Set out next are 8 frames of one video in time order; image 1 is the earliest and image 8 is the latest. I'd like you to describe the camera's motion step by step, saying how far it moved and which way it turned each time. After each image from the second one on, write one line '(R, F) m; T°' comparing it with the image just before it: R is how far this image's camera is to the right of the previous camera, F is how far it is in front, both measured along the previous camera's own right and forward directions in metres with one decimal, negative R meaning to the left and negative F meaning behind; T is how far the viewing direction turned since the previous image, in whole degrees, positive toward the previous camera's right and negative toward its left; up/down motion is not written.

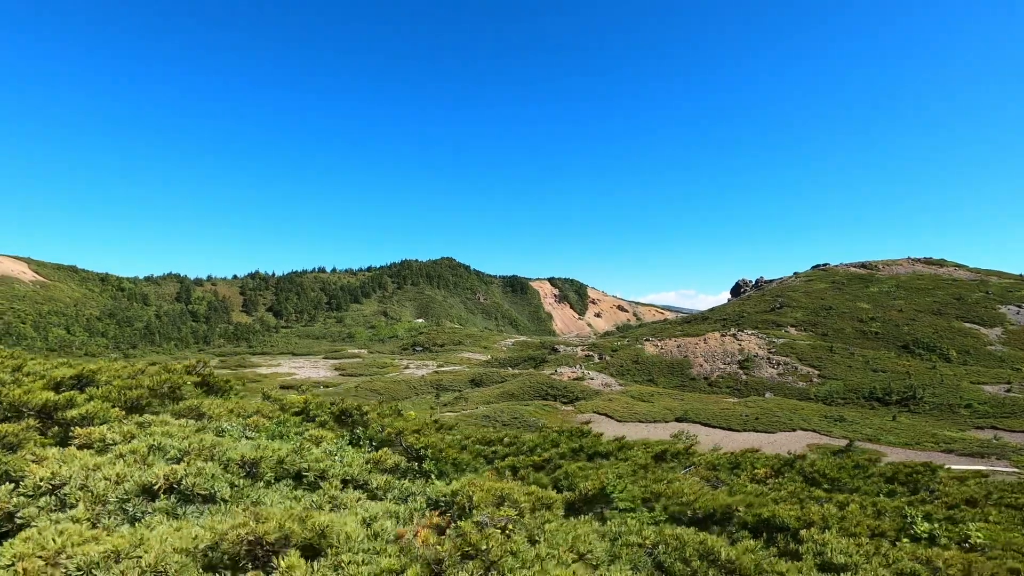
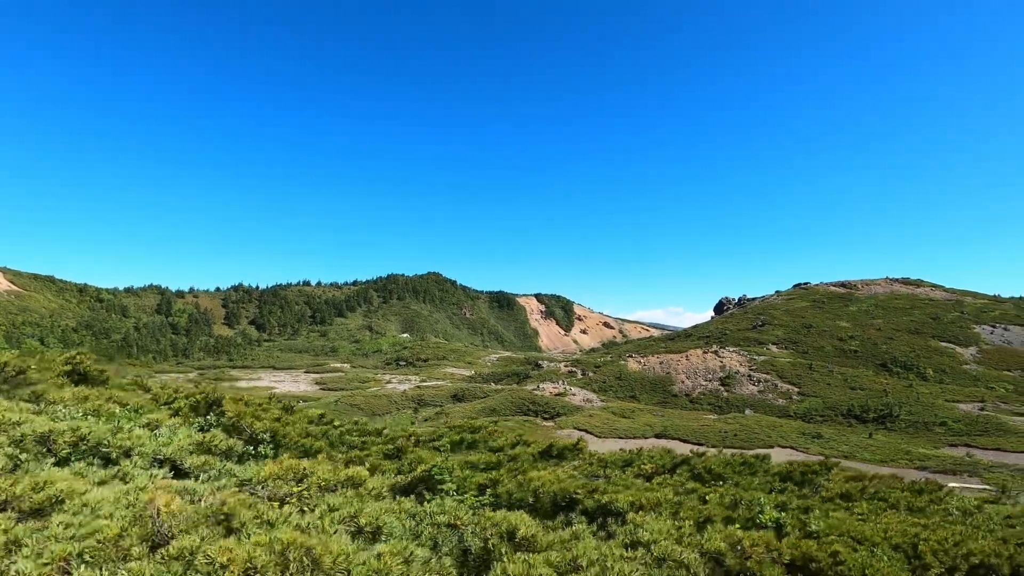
(+0.9, 0.0) m; +1°
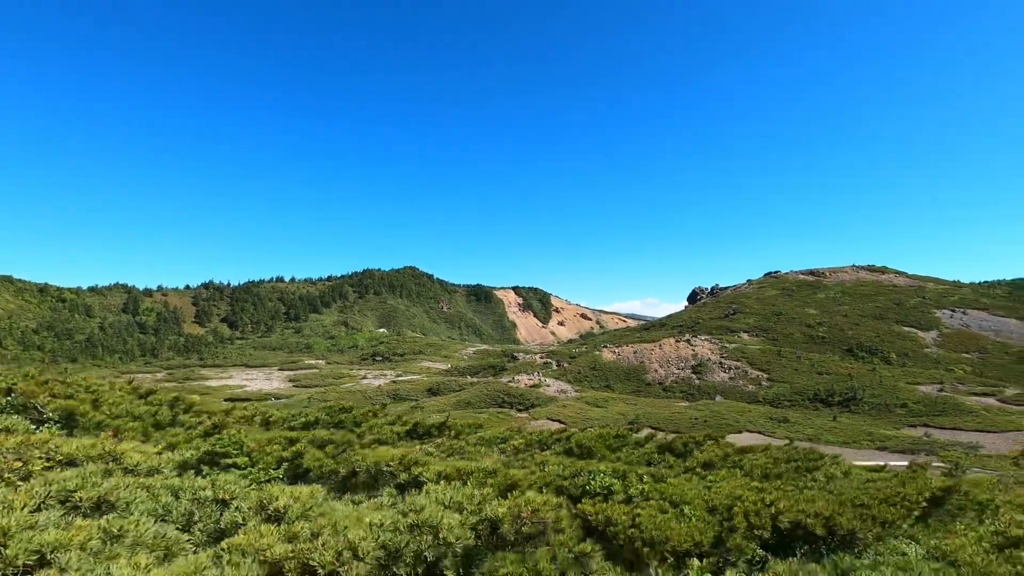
(+1.1, +0.4) m; +2°
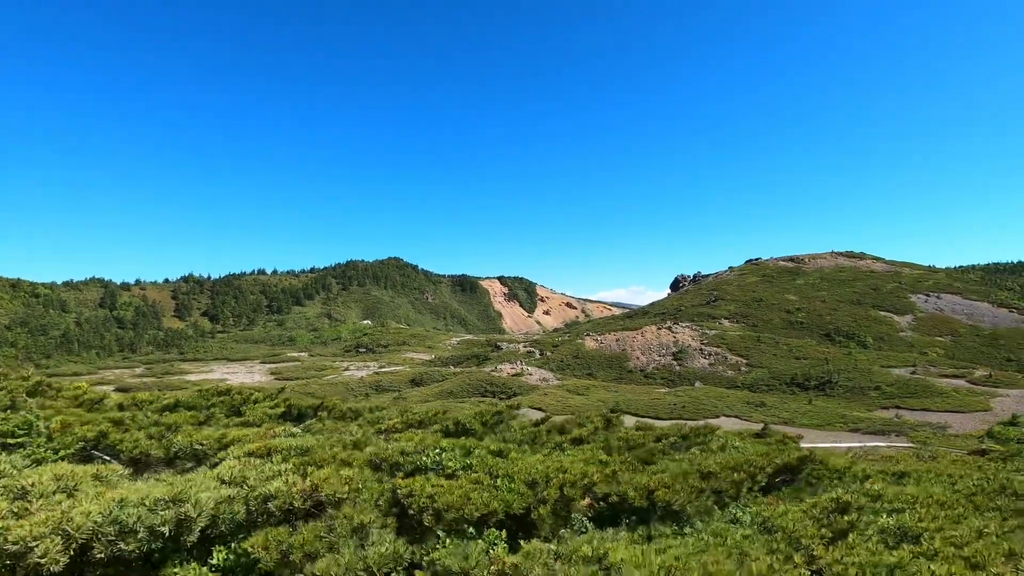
(+1.0, +0.3) m; +1°
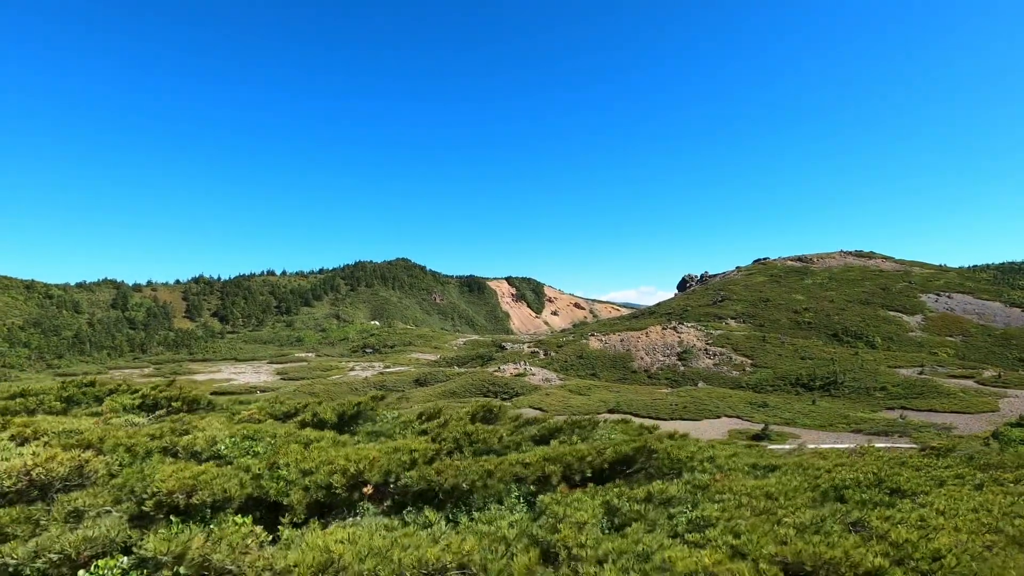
(+0.9, -0.1) m; -1°
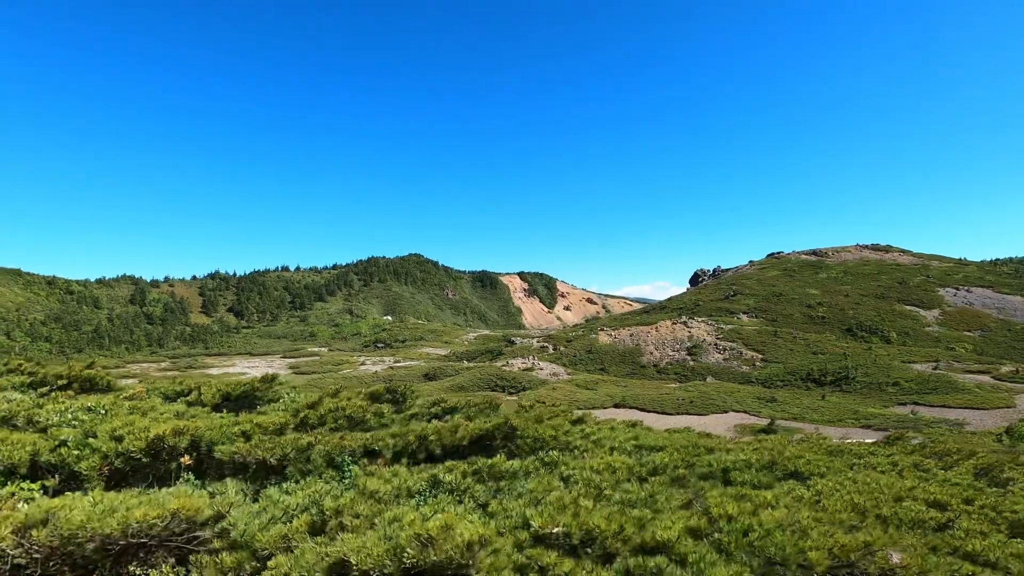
(+0.7, -0.1) m; -1°
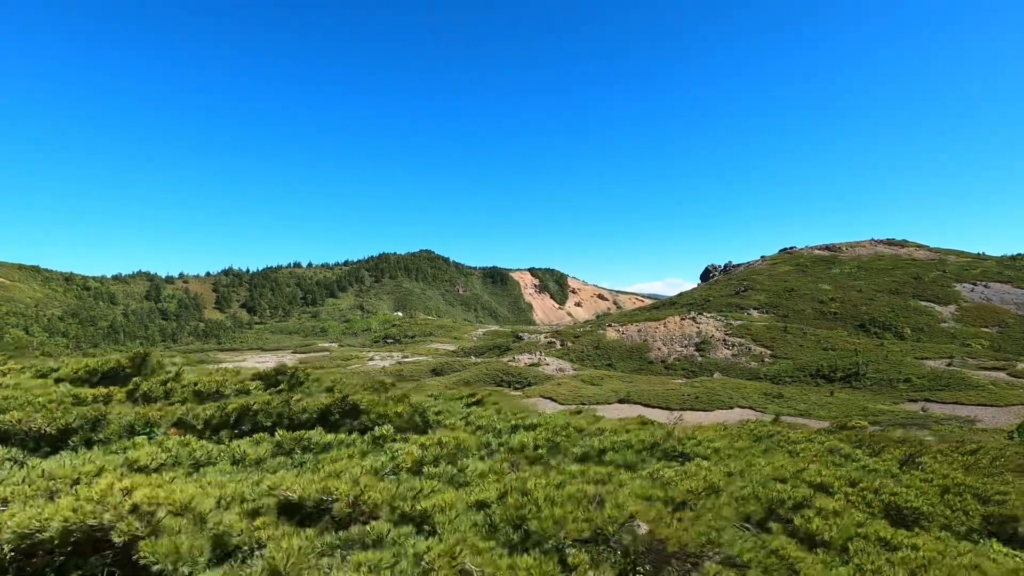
(+0.8, 0.0) m; -1°
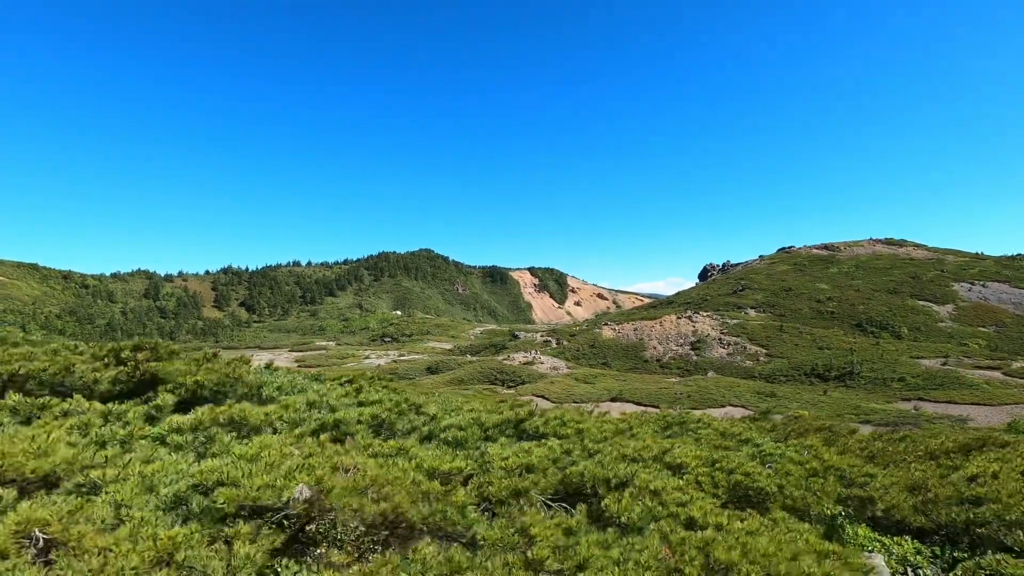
(+0.9, +0.1) m; 0°
